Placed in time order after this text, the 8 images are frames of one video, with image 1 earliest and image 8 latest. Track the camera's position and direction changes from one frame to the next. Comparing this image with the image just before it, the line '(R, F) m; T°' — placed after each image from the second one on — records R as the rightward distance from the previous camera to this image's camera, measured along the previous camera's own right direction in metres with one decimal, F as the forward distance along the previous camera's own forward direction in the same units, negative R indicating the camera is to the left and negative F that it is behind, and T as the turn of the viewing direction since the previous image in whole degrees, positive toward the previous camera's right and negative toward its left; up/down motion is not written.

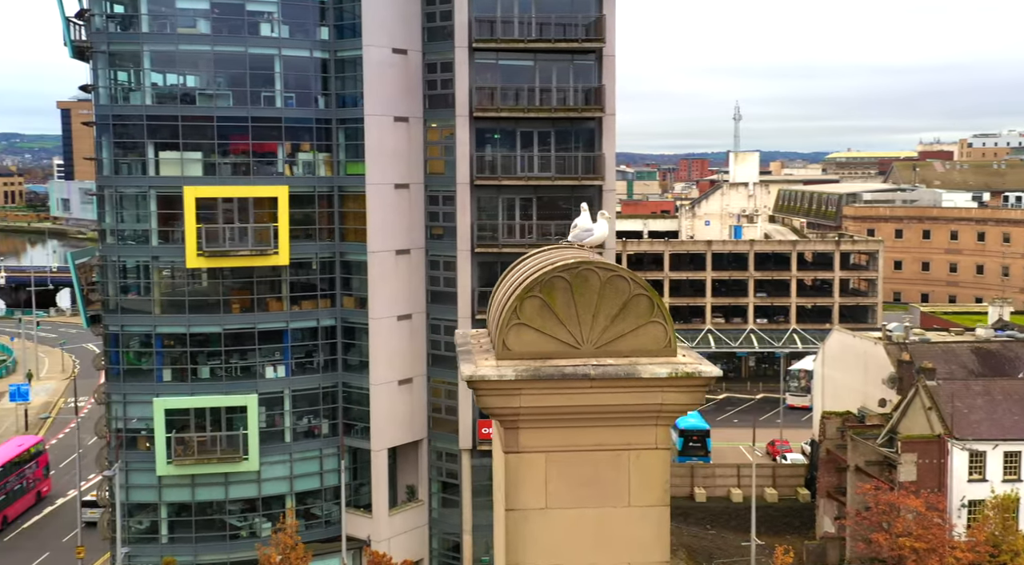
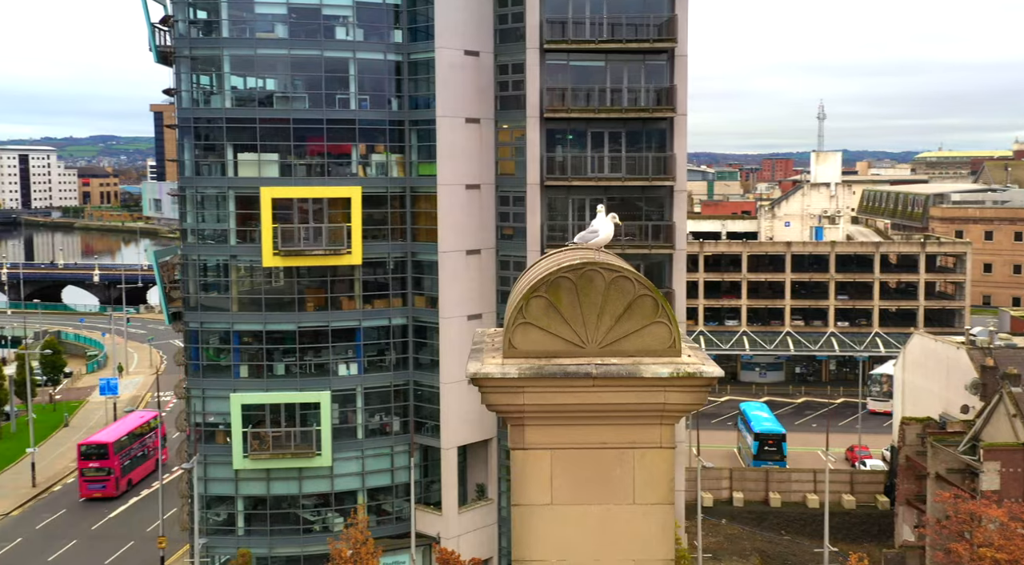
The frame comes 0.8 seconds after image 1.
(+0.2, -0.1) m; -4°
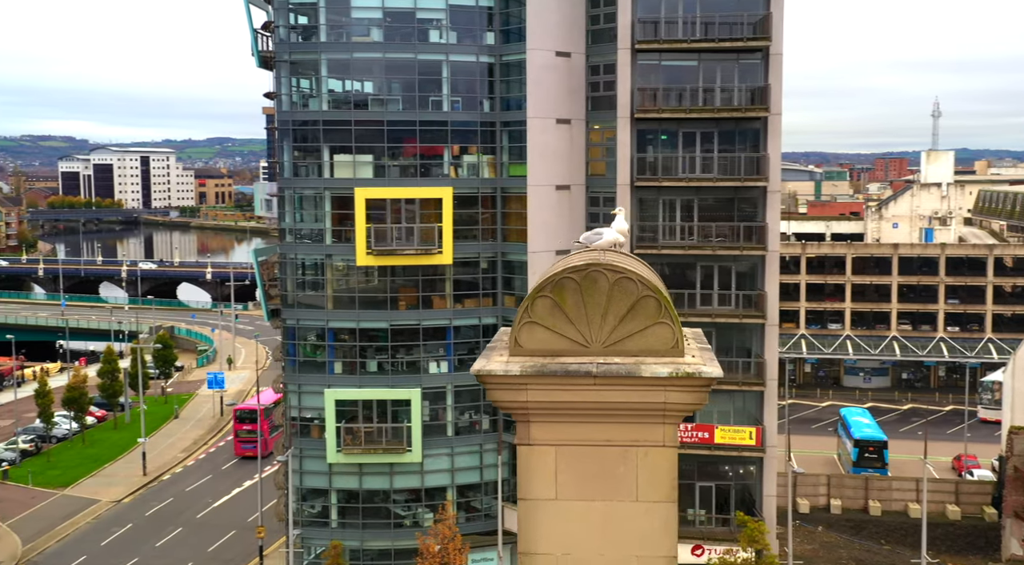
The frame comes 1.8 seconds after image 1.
(+0.3, -0.1) m; -6°
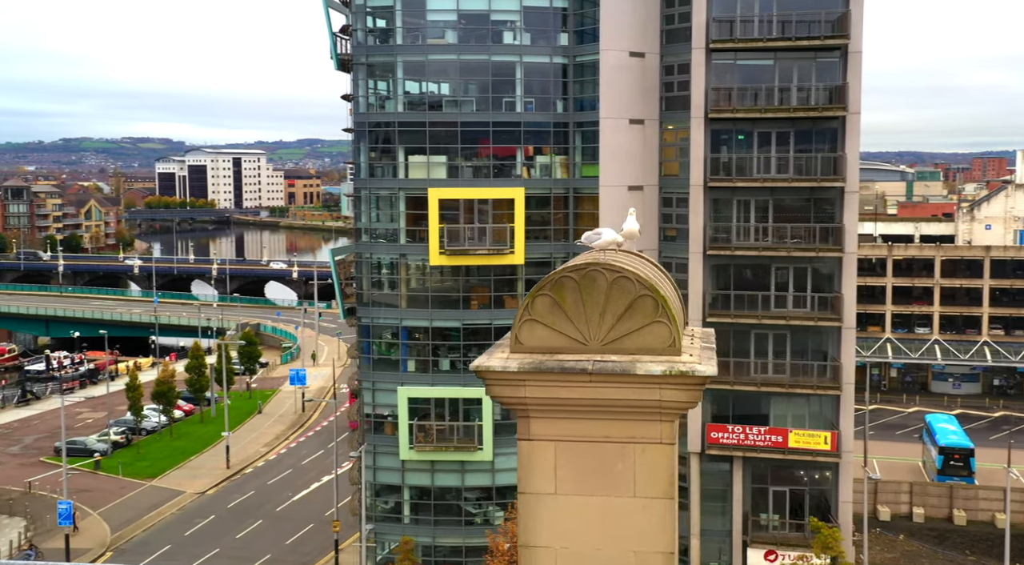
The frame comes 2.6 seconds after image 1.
(+0.3, -0.1) m; -5°
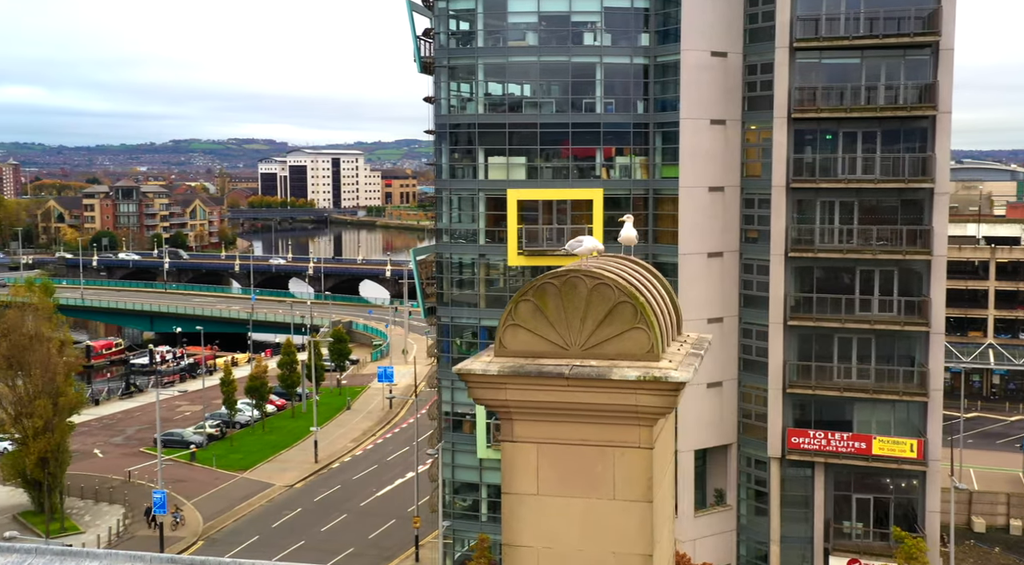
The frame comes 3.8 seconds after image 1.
(+0.4, -0.1) m; -5°
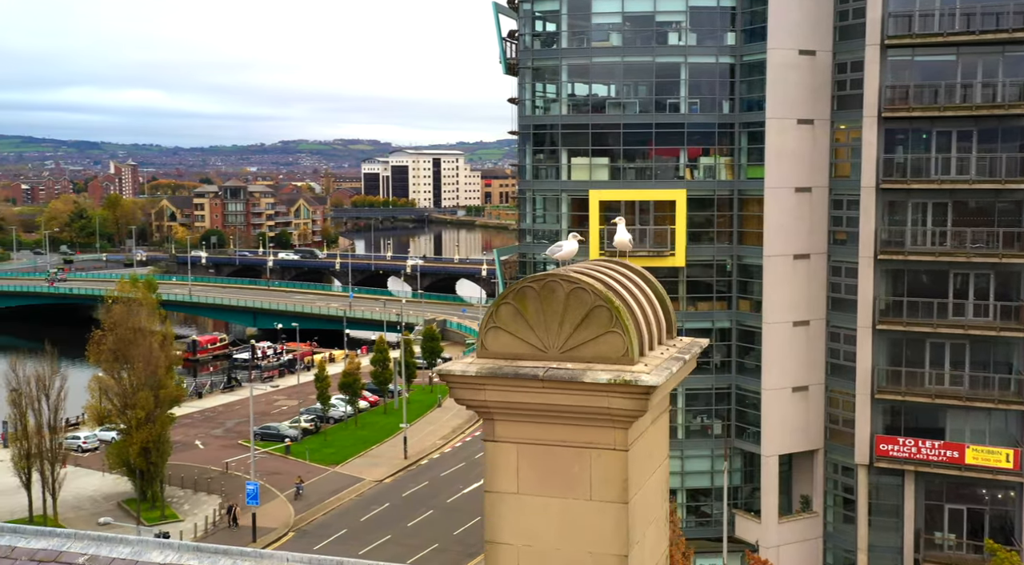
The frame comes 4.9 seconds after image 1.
(+0.4, -0.1) m; -5°
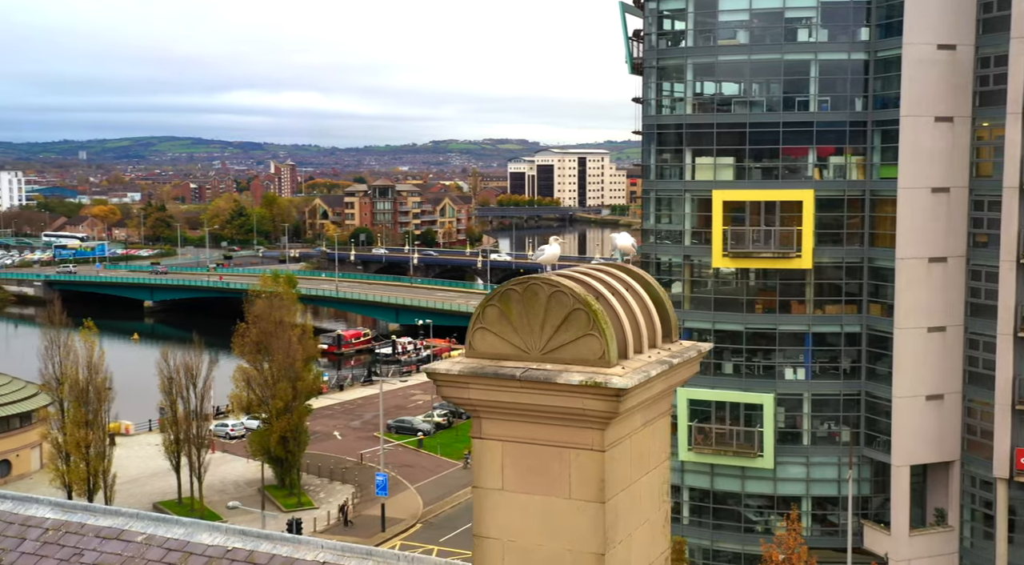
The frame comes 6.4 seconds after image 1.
(+0.6, -0.1) m; -8°
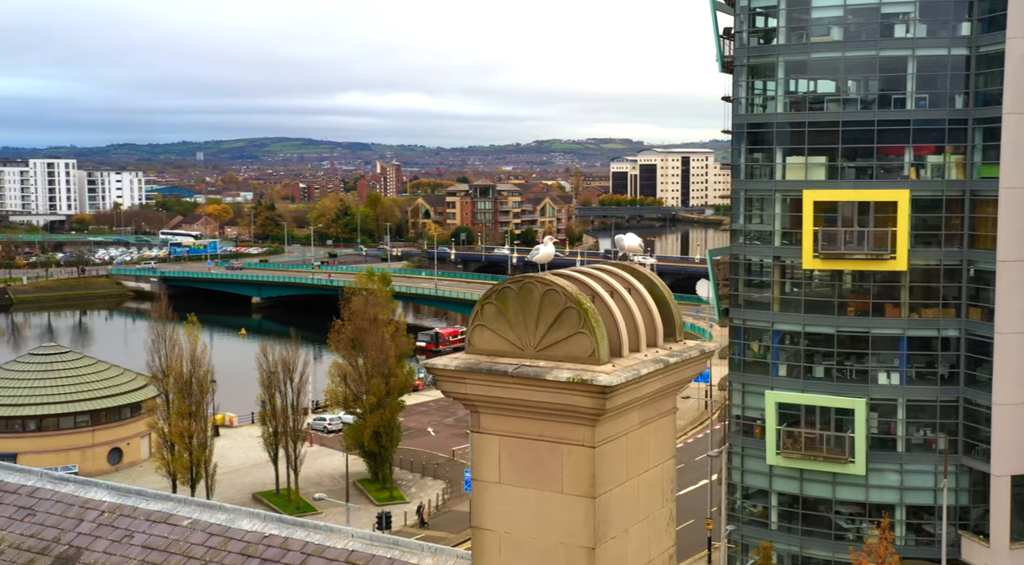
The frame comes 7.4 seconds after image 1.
(+0.4, -0.1) m; -5°
